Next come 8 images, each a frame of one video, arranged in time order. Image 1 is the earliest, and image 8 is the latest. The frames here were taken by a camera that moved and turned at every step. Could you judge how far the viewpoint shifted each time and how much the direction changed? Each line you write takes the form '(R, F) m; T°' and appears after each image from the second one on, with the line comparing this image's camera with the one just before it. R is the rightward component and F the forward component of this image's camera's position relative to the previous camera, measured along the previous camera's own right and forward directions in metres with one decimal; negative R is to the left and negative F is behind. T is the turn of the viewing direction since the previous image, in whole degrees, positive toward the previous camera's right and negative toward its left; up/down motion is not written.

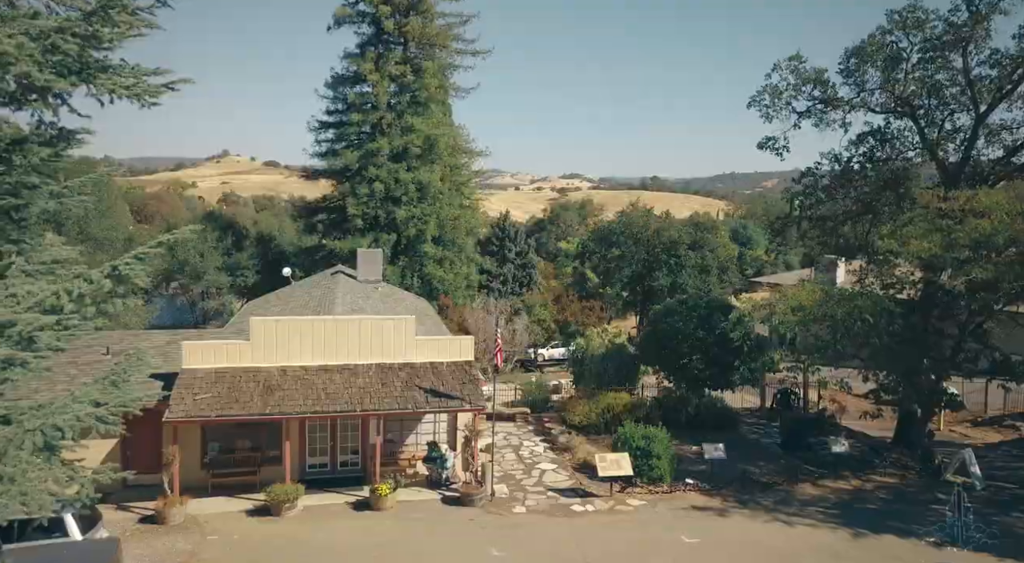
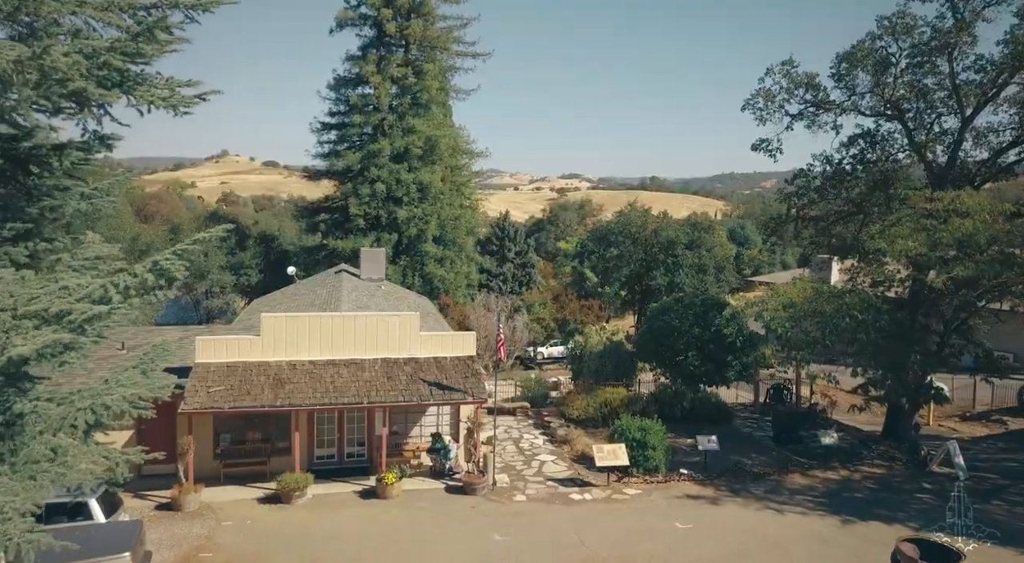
(0.0, -0.6) m; 0°
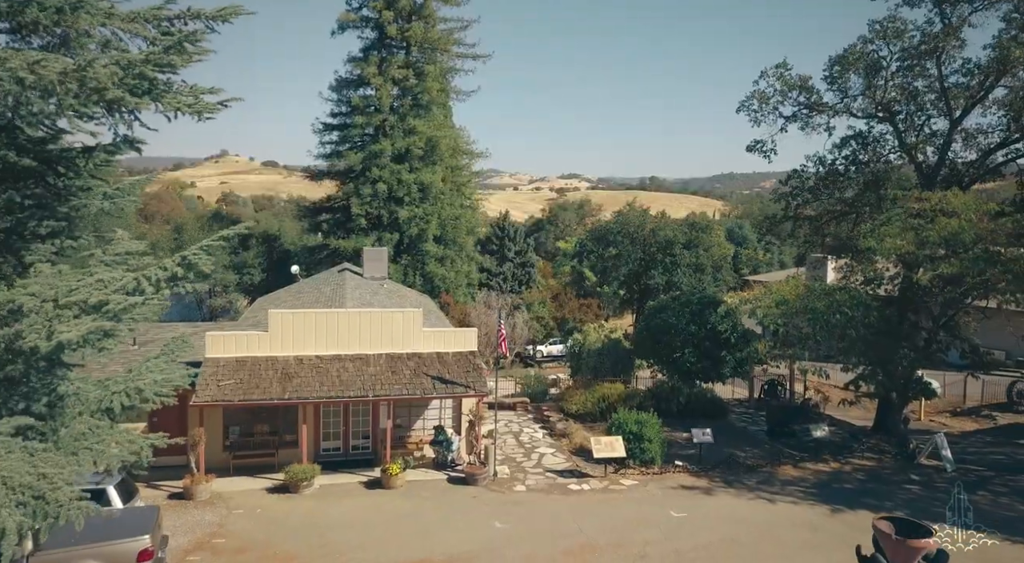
(0.0, -0.5) m; 0°
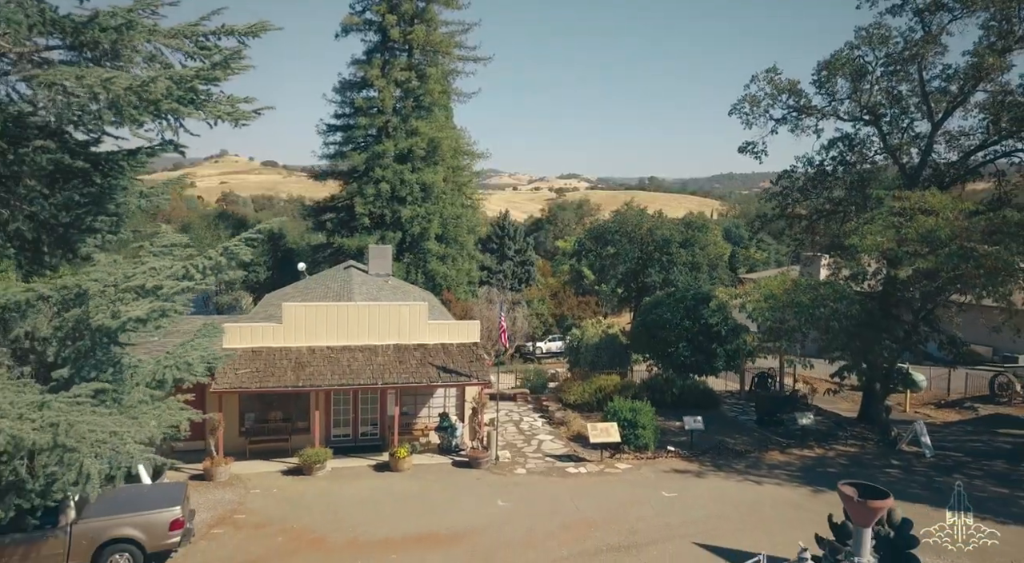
(0.0, -0.9) m; 0°
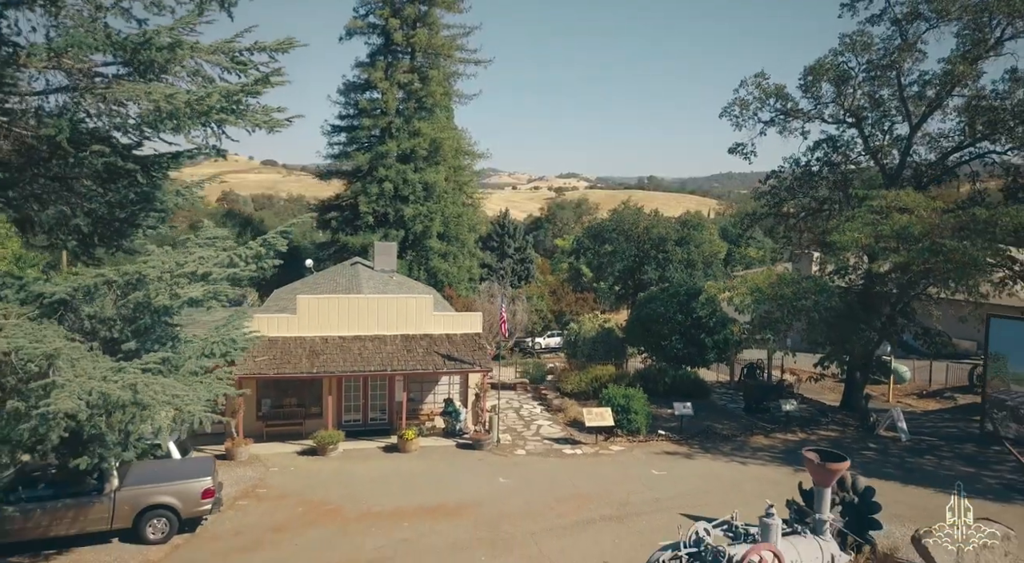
(0.0, -1.2) m; 0°
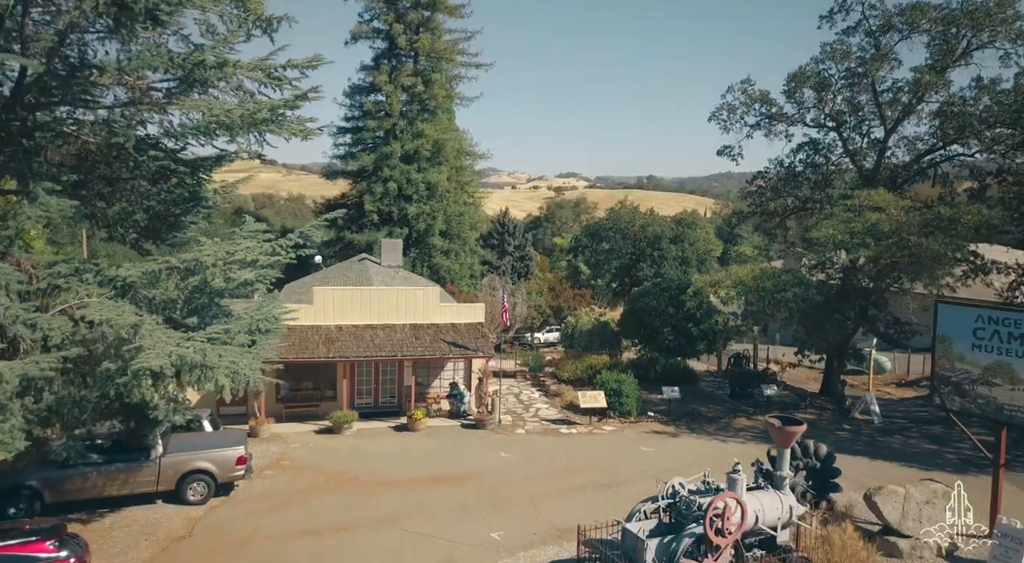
(0.0, -1.5) m; 0°
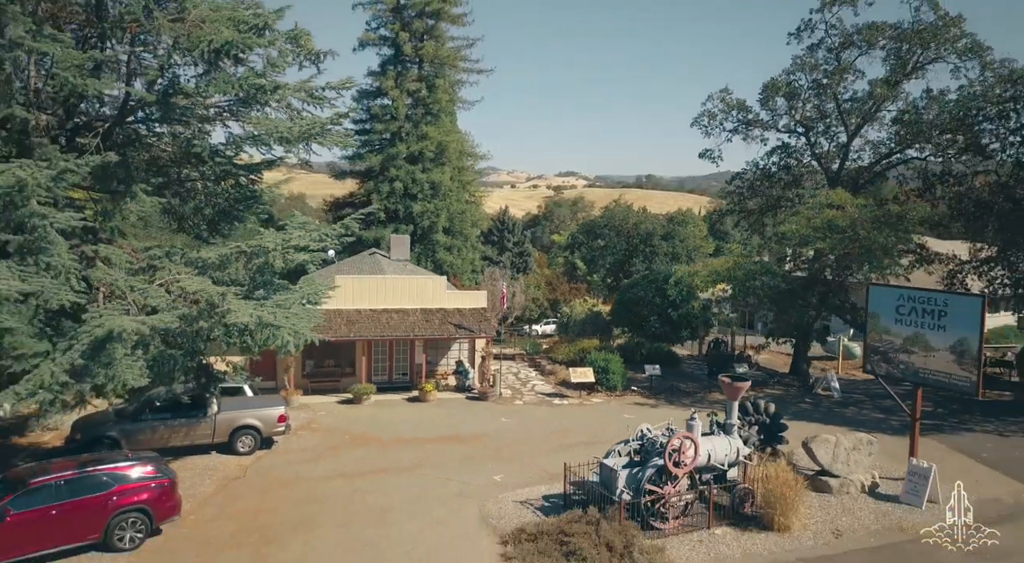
(0.0, -2.6) m; 0°
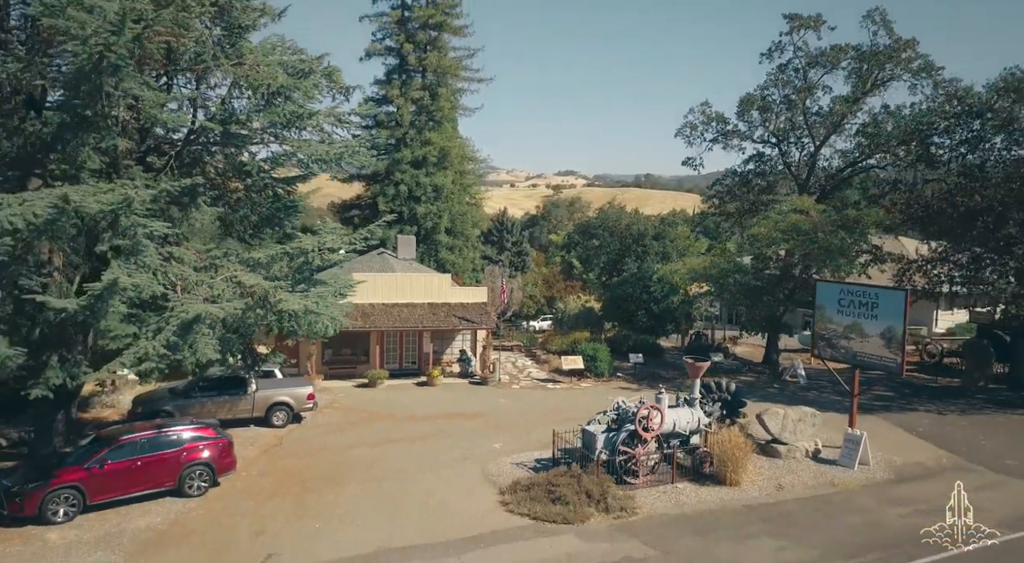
(+0.1, -2.7) m; 0°
